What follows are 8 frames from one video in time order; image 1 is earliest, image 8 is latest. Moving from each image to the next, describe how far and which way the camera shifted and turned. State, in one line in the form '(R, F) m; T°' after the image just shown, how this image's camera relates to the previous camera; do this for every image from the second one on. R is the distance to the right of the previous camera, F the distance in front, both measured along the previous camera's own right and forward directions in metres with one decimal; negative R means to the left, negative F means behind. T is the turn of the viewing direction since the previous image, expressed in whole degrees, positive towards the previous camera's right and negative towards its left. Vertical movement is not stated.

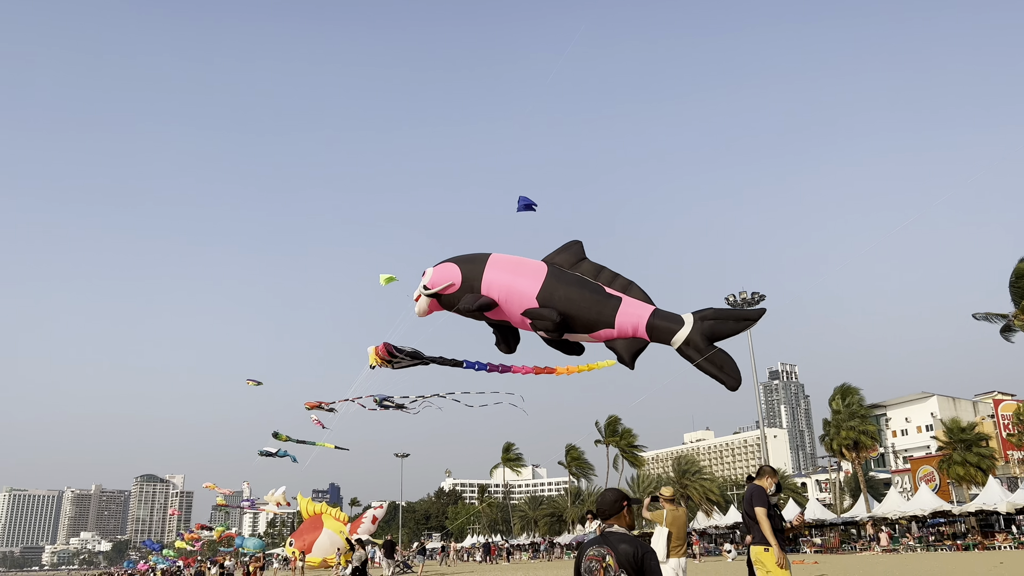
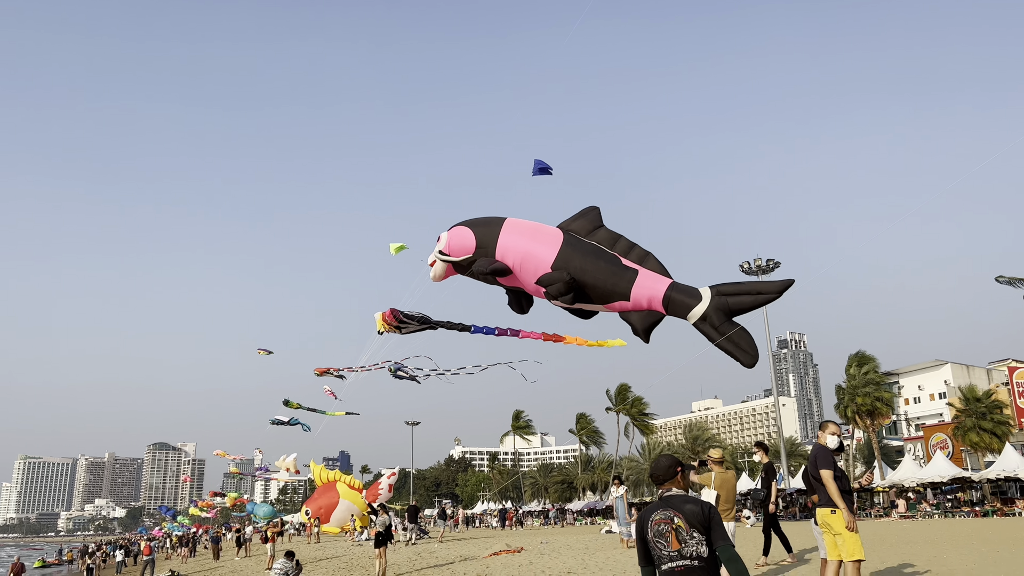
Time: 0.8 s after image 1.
(-0.4, +0.6) m; -1°
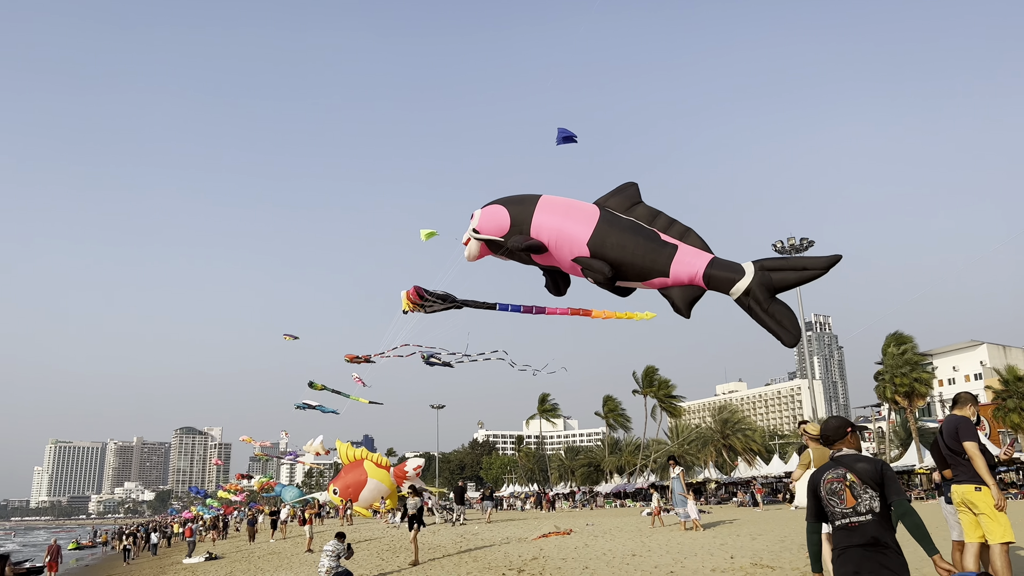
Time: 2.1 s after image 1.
(-0.7, +0.7) m; -1°
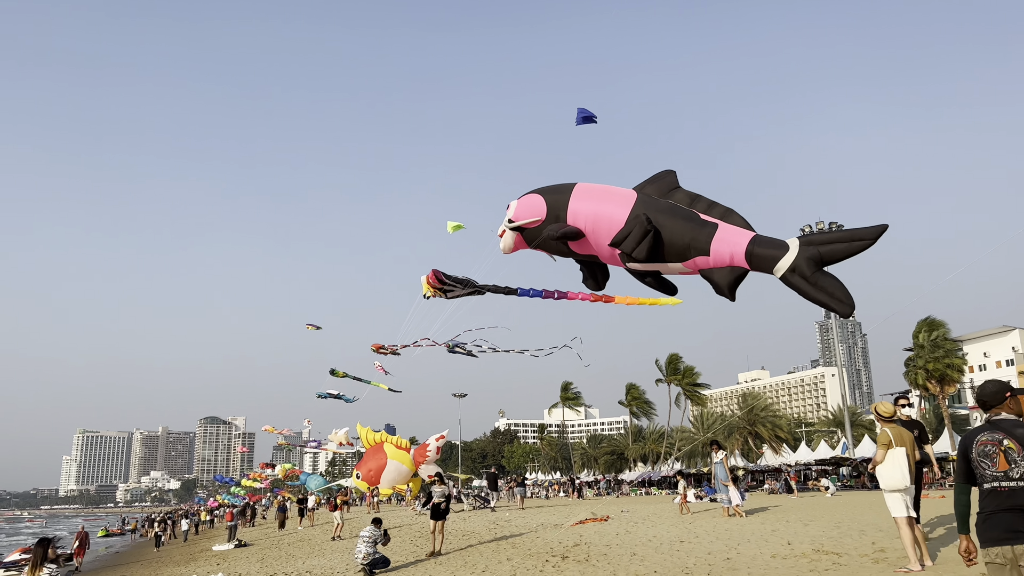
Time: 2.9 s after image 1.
(-0.4, +0.4) m; -1°
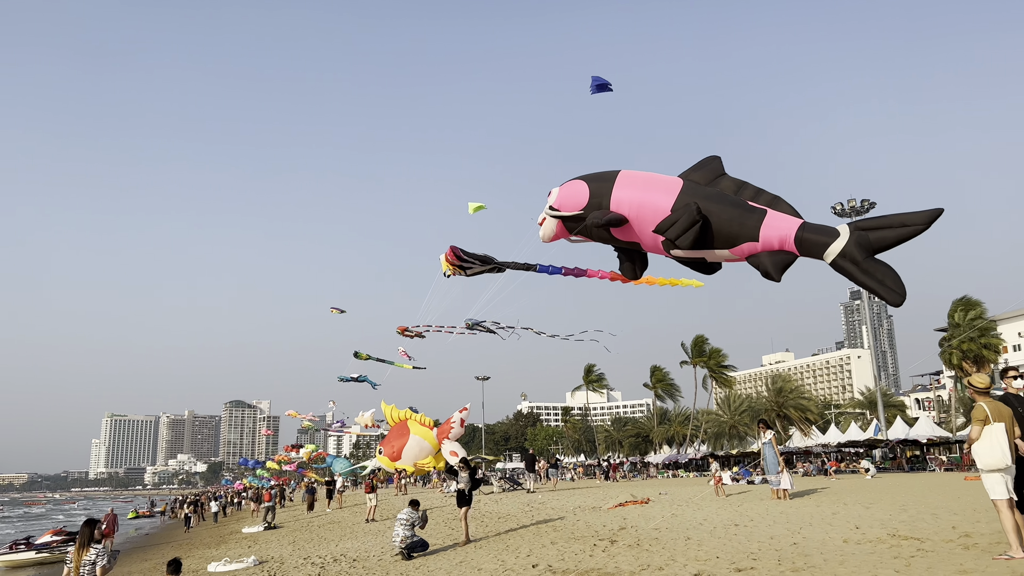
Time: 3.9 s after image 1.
(-0.4, +0.6) m; -2°
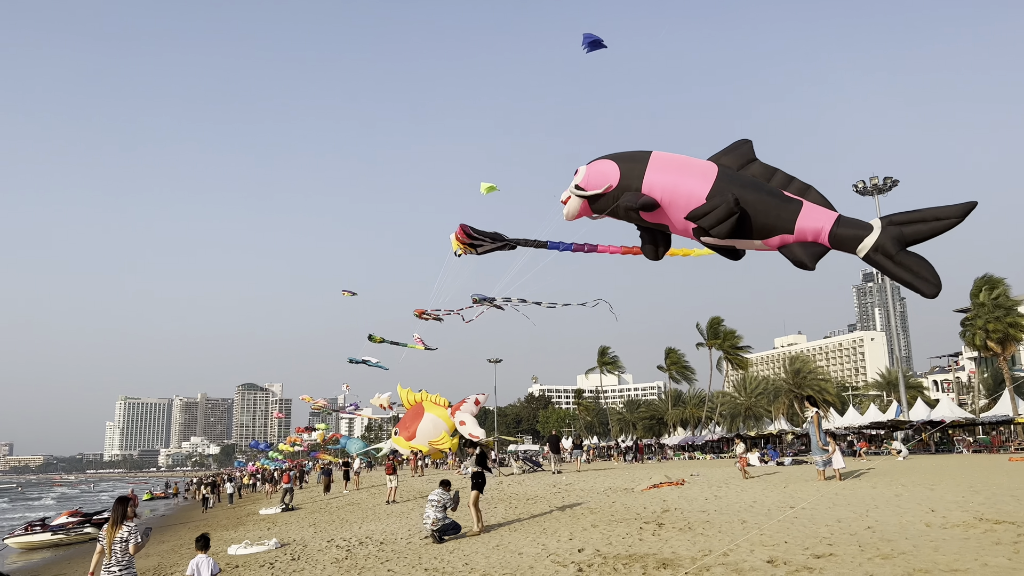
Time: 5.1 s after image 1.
(-0.4, +0.7) m; -1°
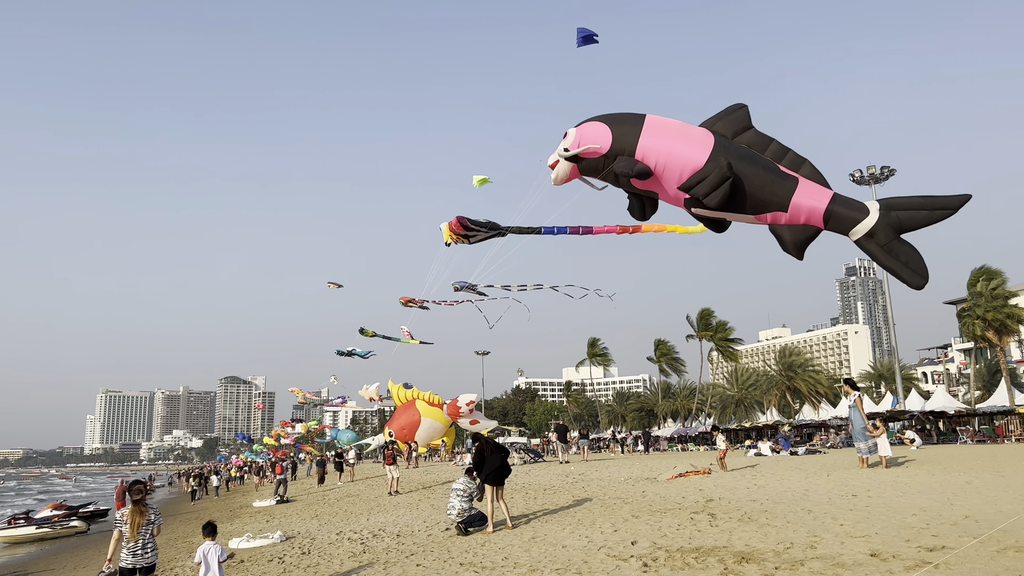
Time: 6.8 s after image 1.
(-0.7, +0.9) m; +1°
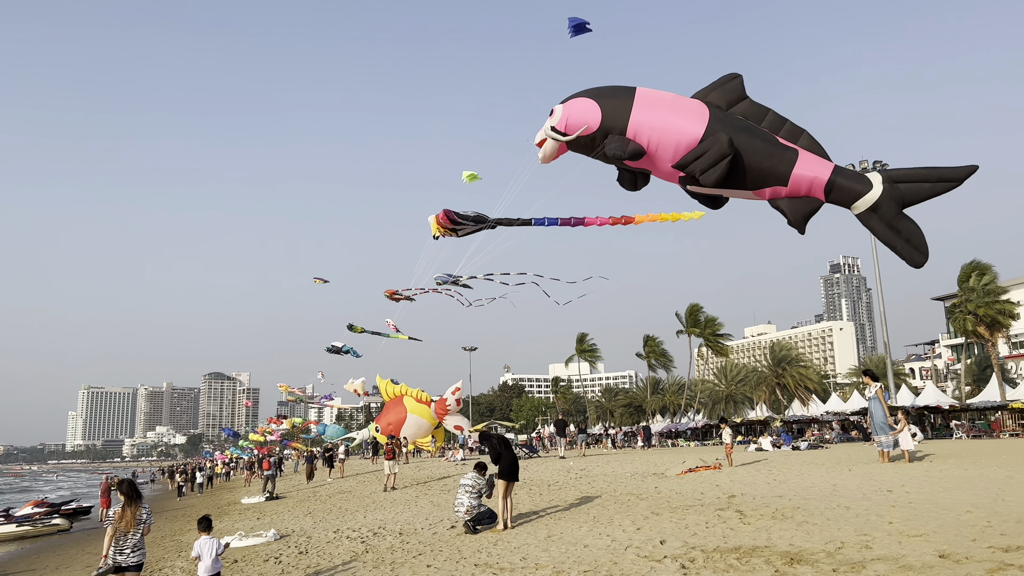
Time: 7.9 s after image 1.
(-0.4, +0.6) m; +1°
